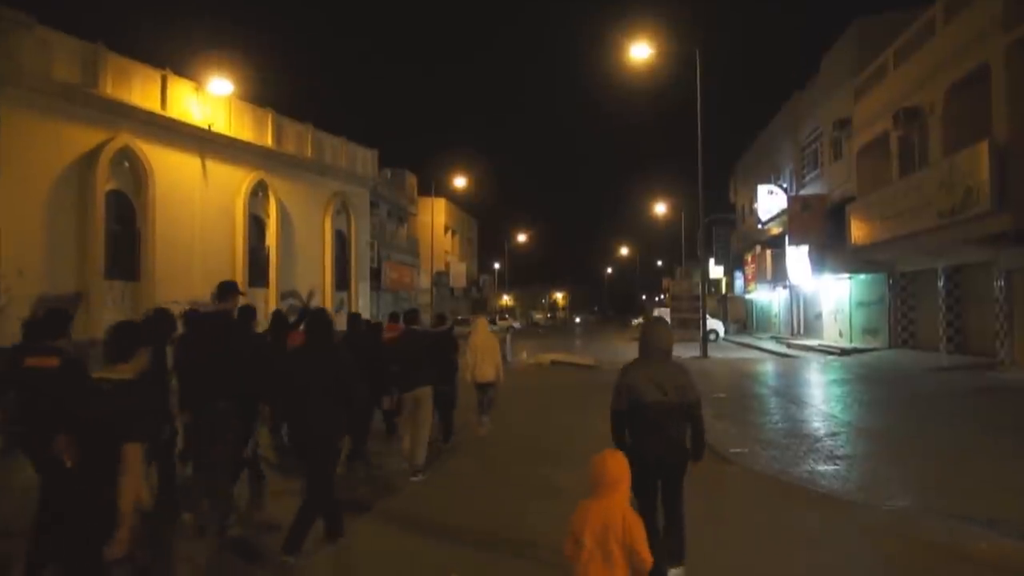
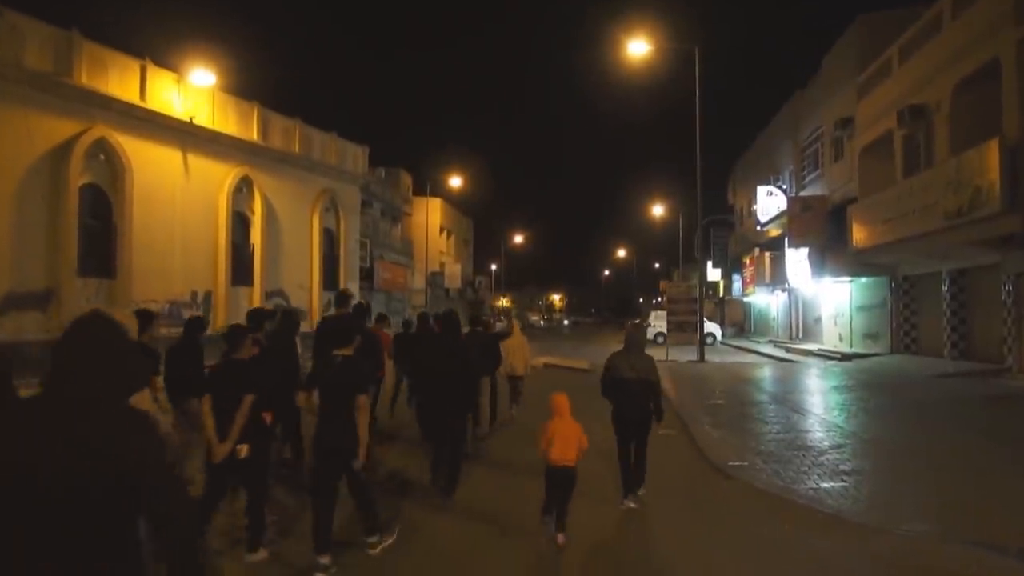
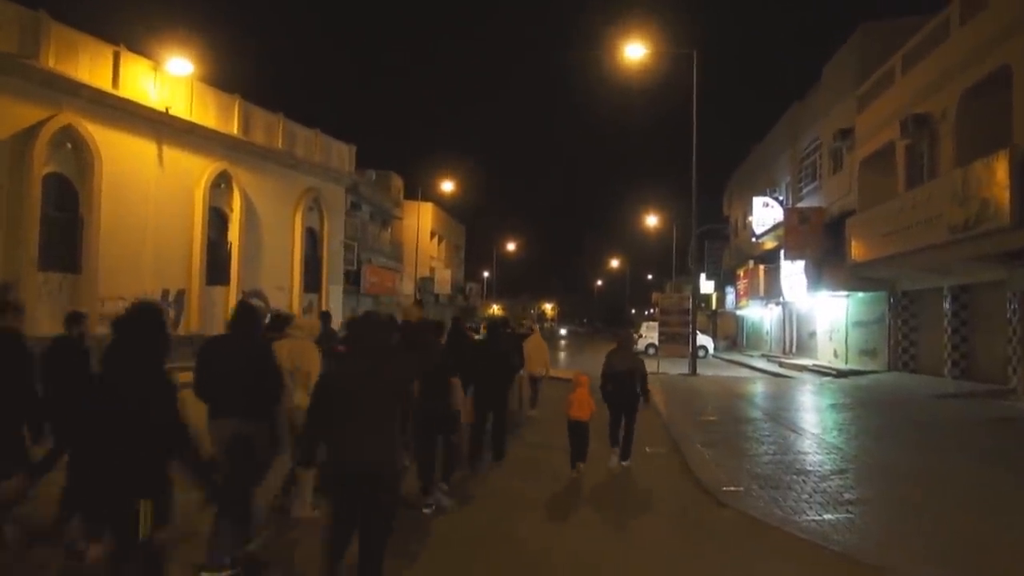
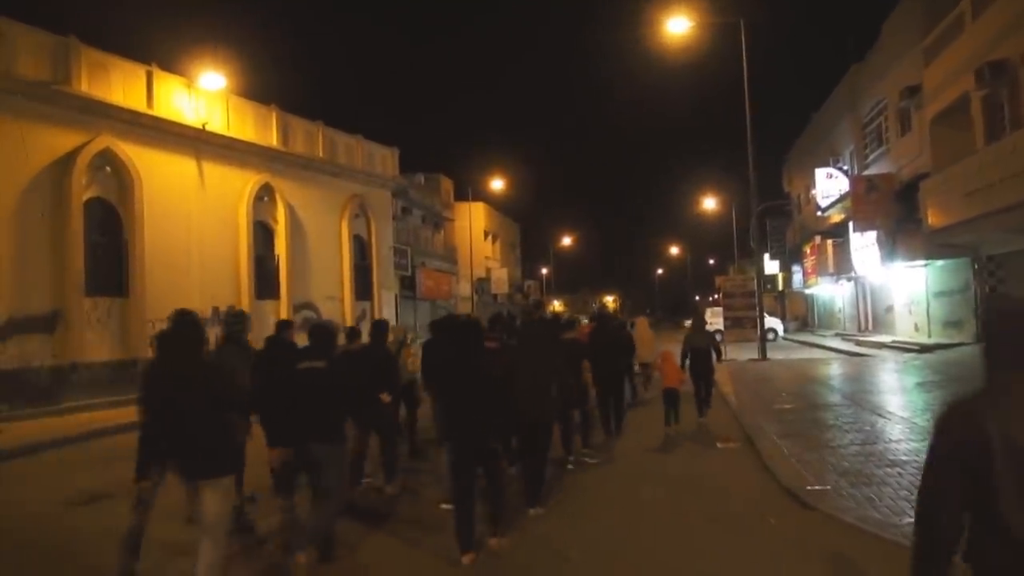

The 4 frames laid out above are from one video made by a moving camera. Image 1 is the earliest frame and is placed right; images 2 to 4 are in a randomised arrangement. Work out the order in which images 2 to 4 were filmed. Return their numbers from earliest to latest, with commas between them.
2, 3, 4
